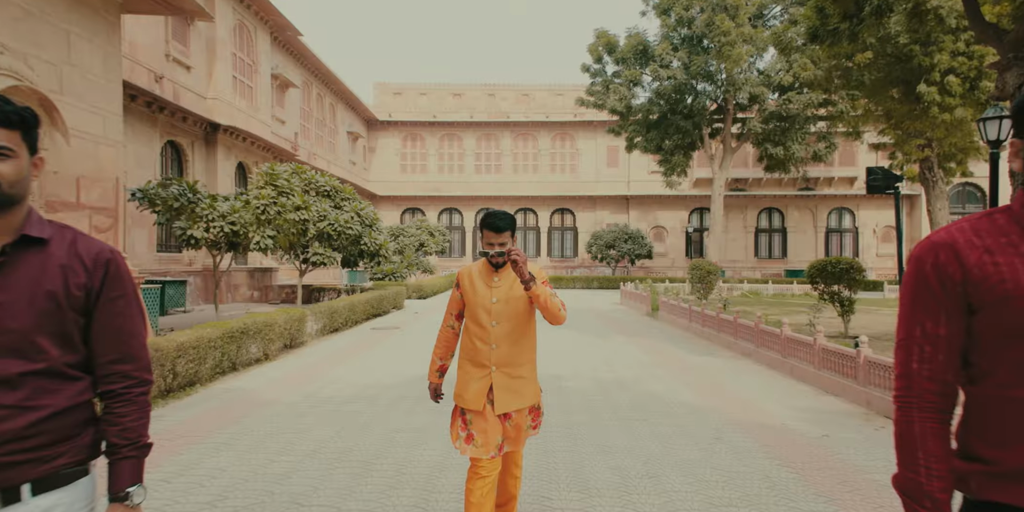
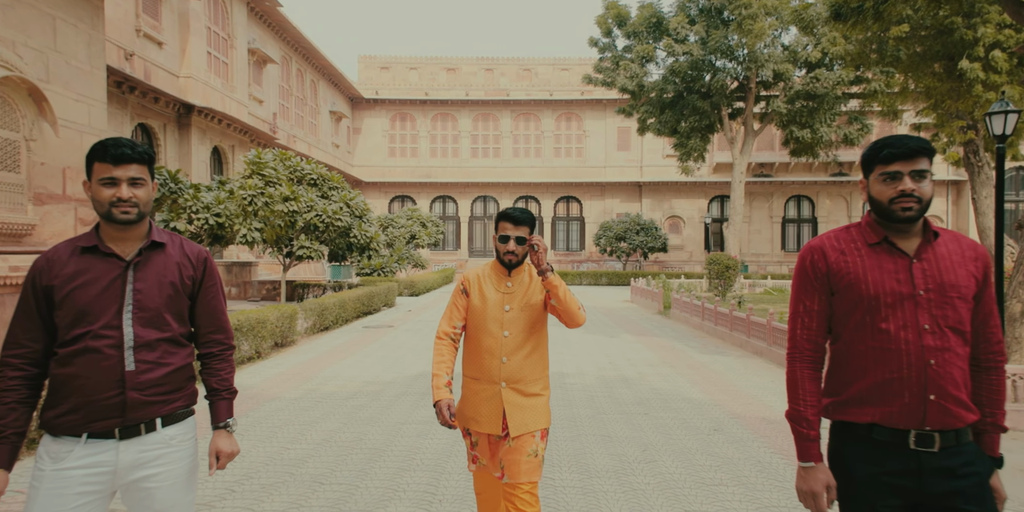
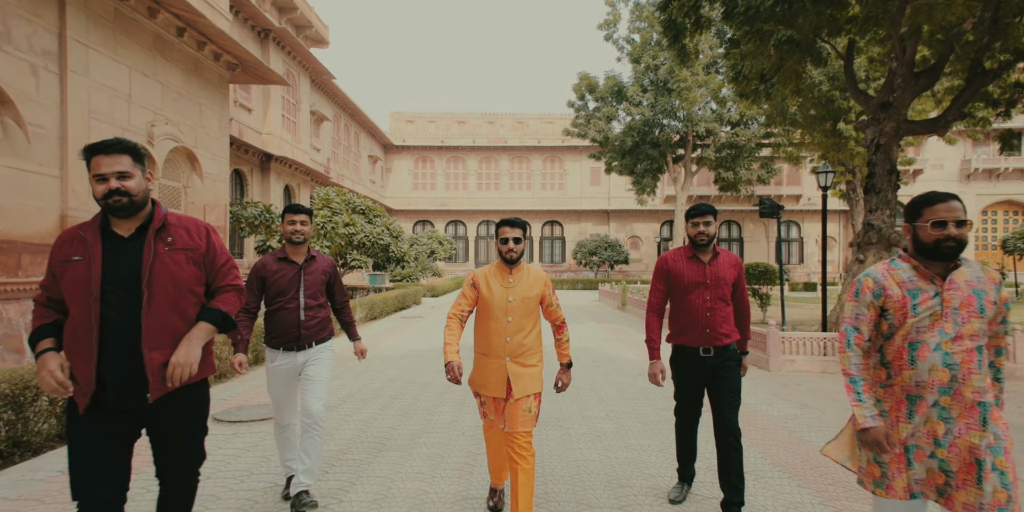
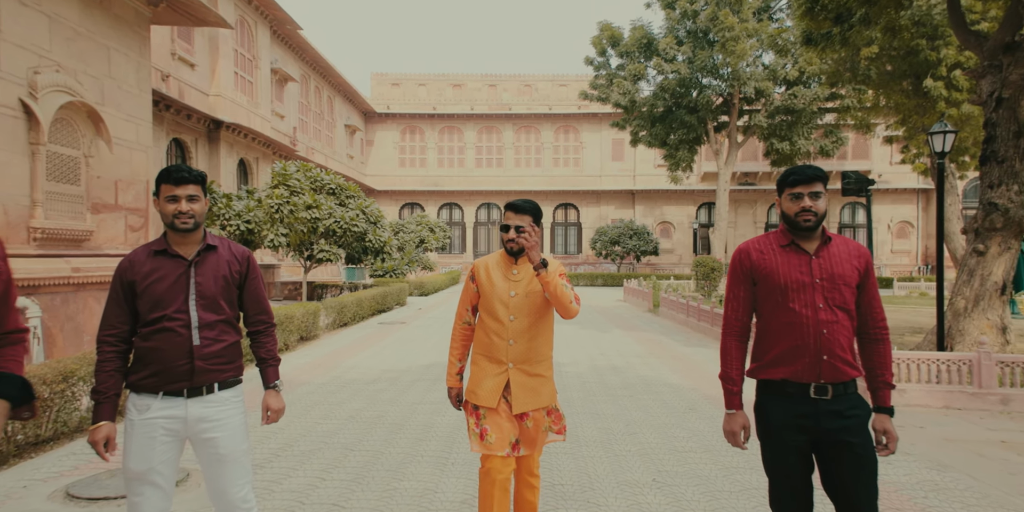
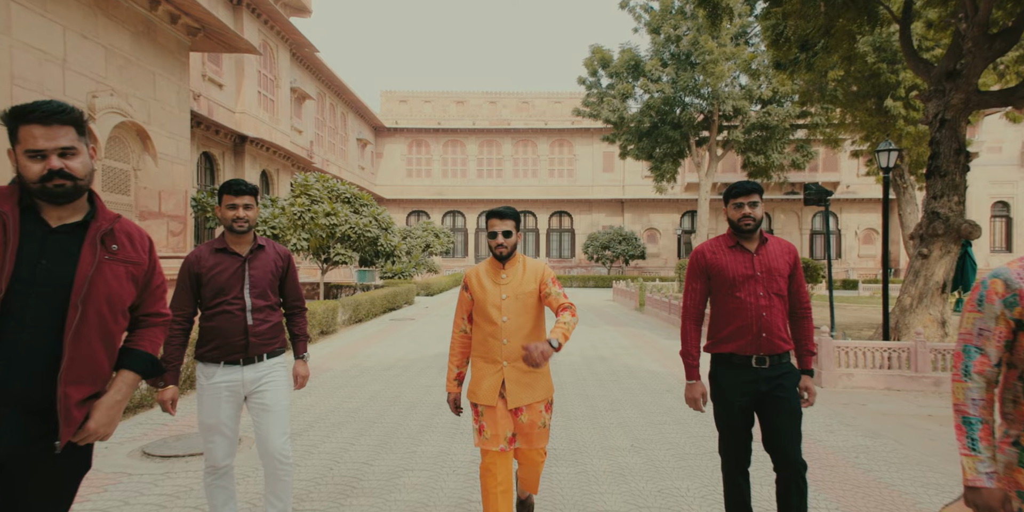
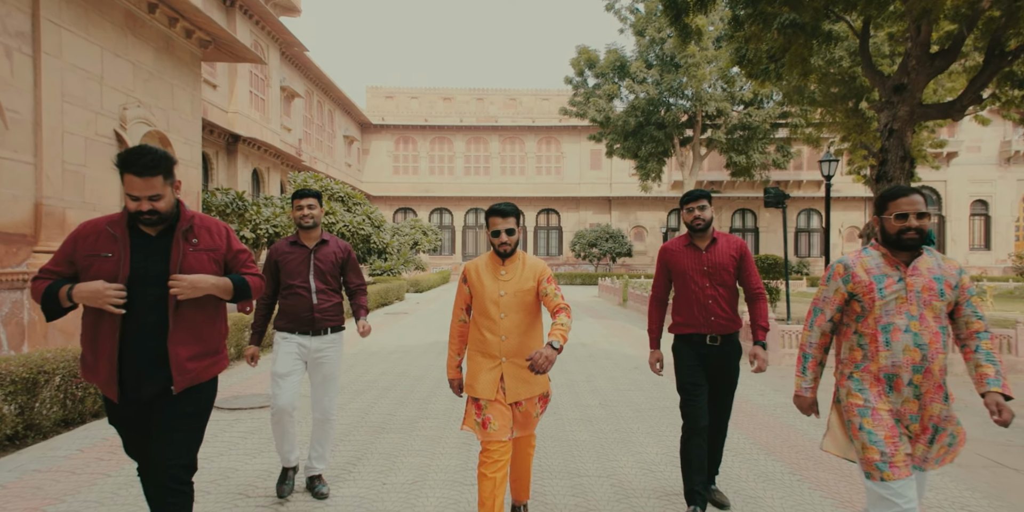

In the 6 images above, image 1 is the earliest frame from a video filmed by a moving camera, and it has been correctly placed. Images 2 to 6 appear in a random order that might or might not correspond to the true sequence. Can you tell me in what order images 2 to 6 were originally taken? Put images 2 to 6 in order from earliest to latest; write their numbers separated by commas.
2, 4, 5, 3, 6
